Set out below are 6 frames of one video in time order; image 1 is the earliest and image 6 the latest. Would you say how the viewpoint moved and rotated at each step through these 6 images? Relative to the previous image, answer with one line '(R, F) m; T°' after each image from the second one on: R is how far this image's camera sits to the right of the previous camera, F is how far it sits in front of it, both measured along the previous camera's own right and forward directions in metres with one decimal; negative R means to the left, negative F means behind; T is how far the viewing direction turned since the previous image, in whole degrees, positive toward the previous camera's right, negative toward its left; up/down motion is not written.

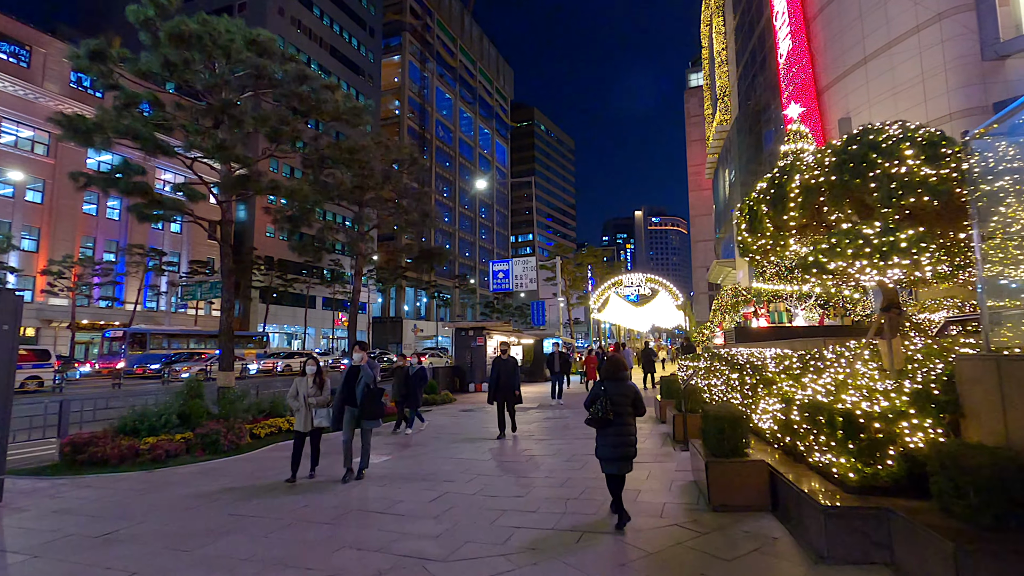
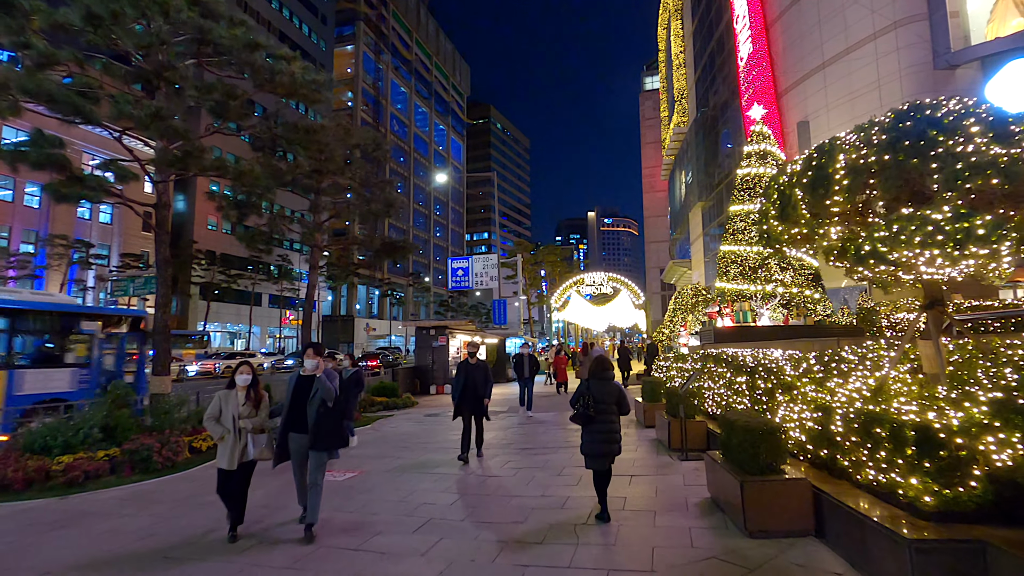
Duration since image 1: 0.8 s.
(-0.5, +1.0) m; +5°
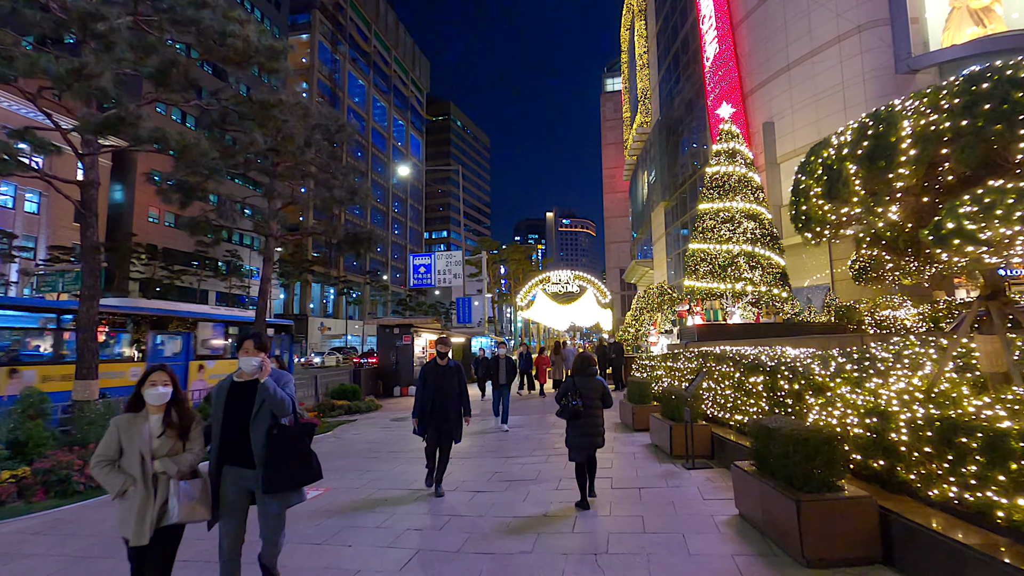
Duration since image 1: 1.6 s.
(-0.5, +0.9) m; +5°
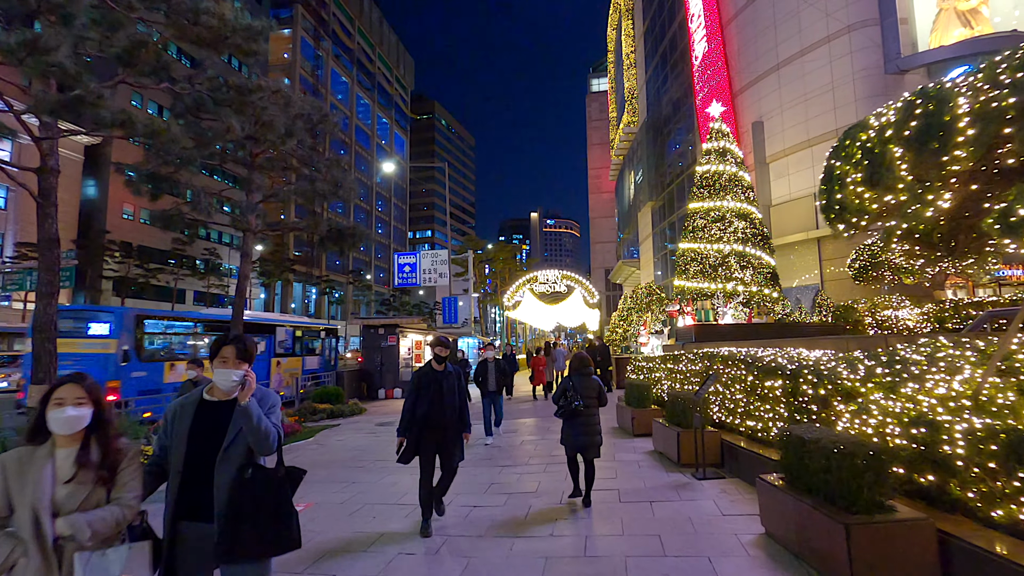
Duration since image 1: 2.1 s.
(-0.2, +0.6) m; +2°
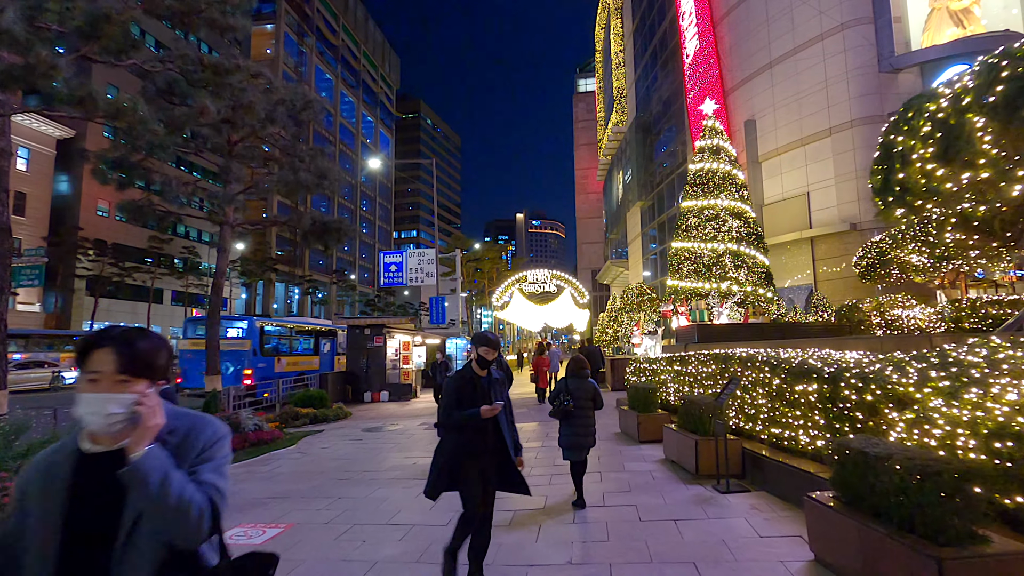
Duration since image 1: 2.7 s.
(-0.2, +0.7) m; +2°
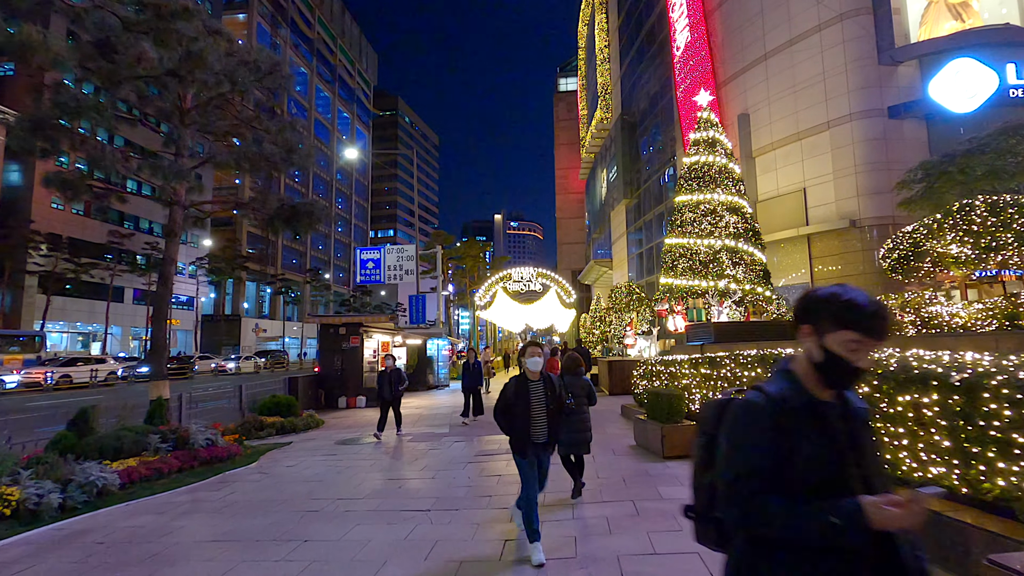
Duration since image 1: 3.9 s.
(-0.4, +1.5) m; +2°
